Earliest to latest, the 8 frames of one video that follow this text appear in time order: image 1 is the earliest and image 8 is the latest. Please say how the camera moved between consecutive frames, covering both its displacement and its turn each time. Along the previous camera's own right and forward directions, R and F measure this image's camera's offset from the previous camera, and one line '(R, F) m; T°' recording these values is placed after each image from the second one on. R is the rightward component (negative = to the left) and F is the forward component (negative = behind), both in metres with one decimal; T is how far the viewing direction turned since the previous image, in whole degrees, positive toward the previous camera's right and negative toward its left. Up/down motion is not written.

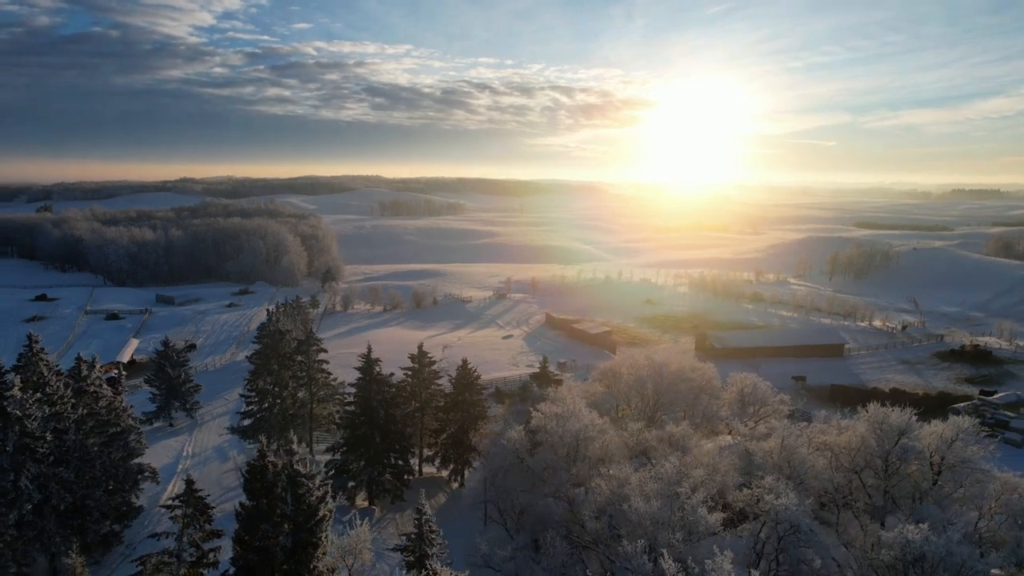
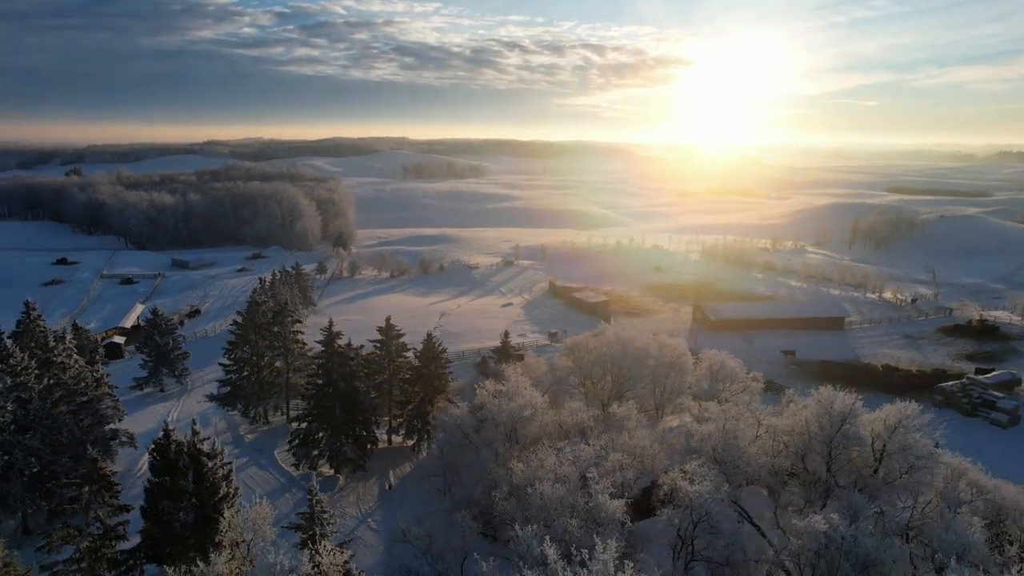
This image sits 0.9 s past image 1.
(+2.8, +0.1) m; -3°
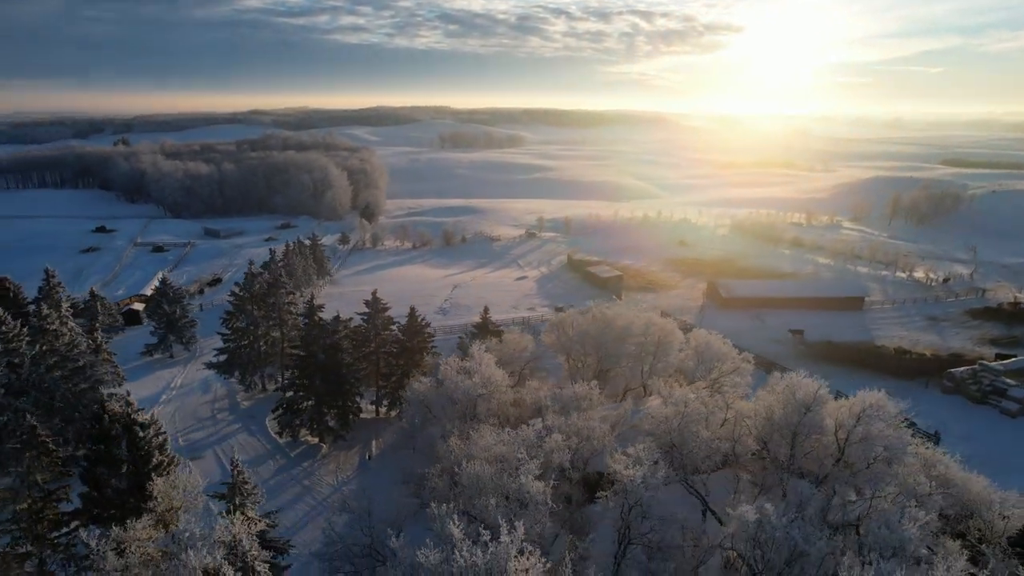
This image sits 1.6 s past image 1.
(+2.6, +0.2) m; -4°
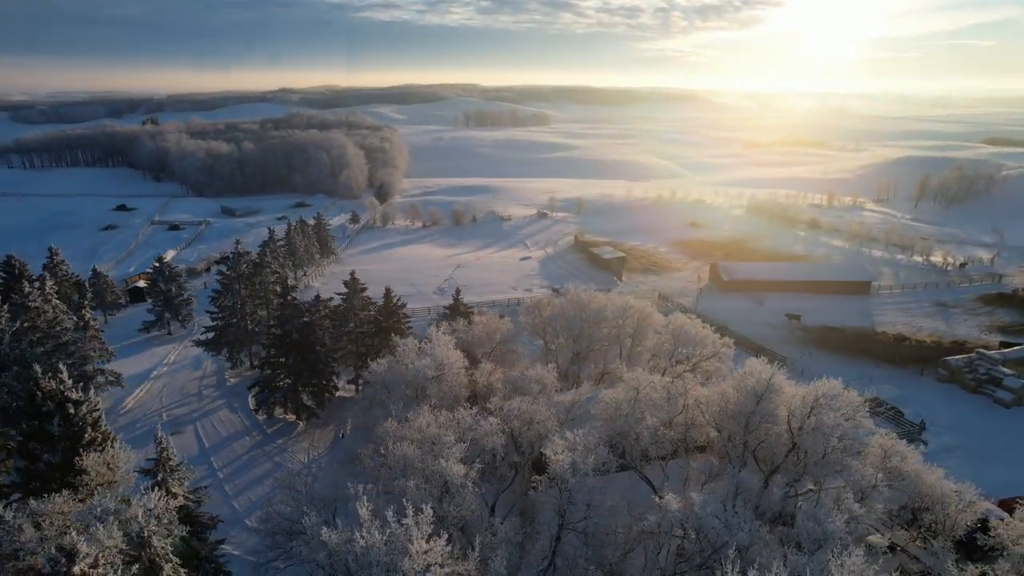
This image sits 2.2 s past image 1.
(+2.5, +0.1) m; -3°
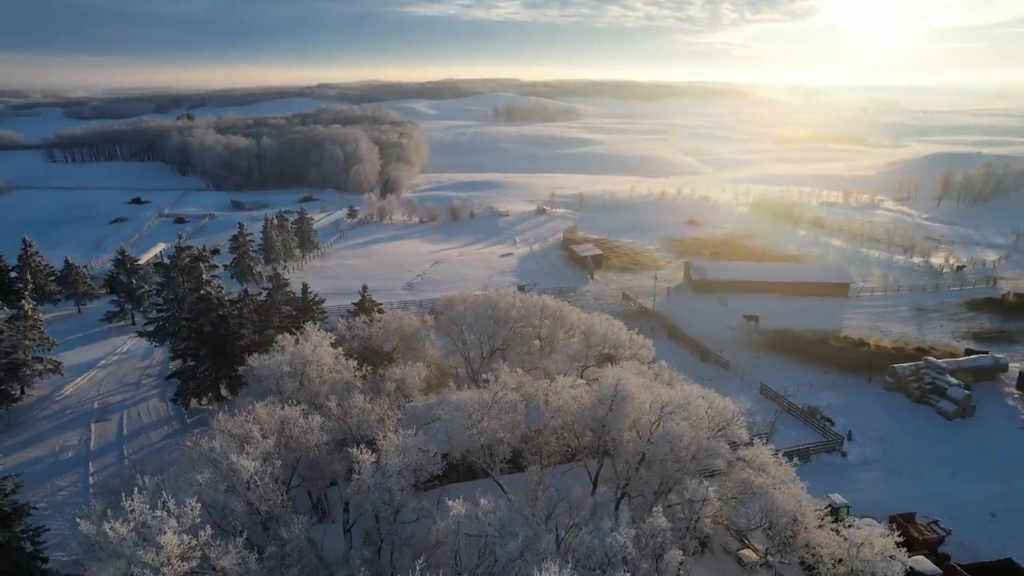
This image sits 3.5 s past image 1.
(+5.8, +0.4) m; -4°
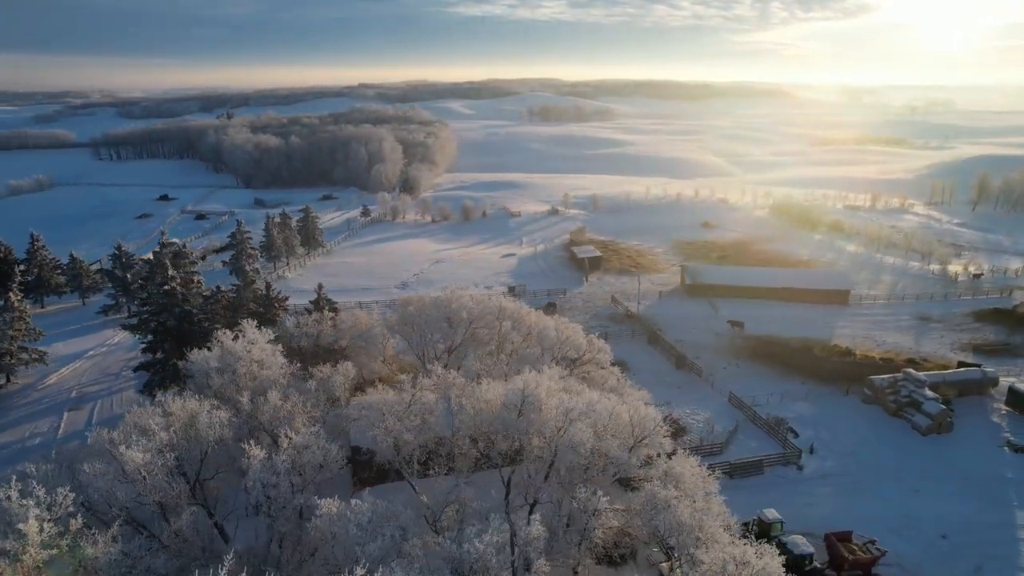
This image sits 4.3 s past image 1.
(+3.8, +0.3) m; -4°
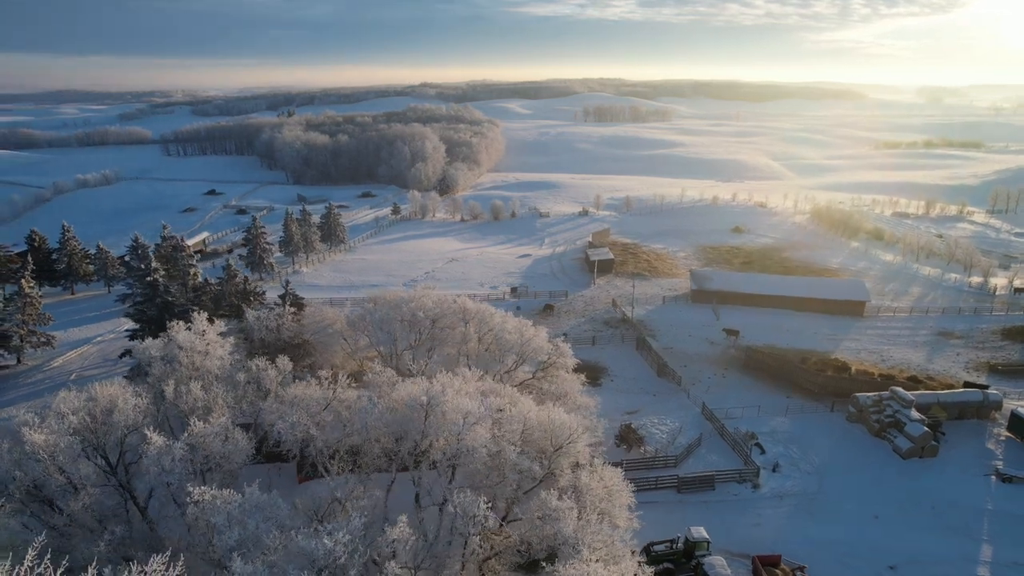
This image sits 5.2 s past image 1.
(+4.4, +0.4) m; -5°
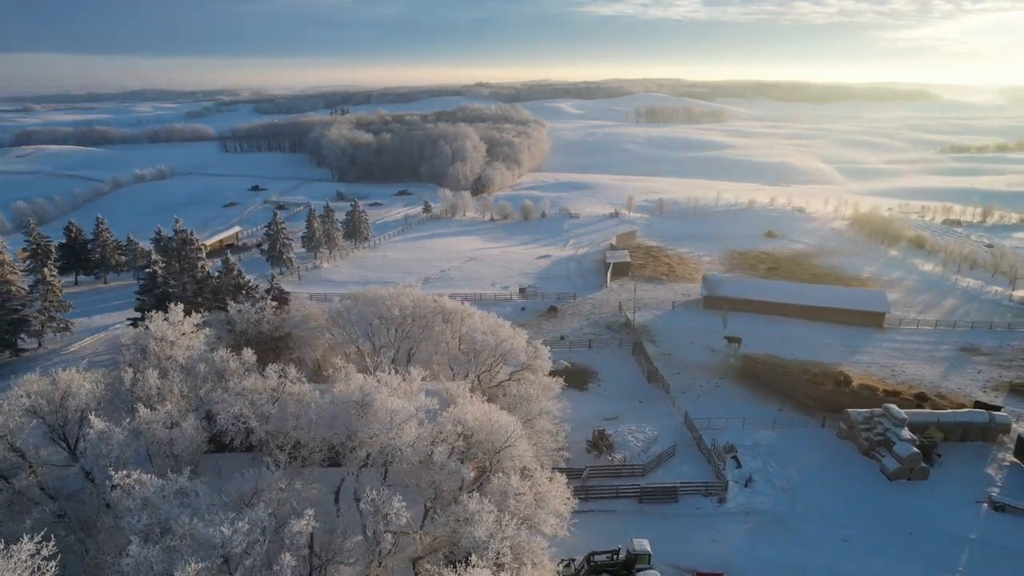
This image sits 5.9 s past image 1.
(+3.4, +0.3) m; -5°
